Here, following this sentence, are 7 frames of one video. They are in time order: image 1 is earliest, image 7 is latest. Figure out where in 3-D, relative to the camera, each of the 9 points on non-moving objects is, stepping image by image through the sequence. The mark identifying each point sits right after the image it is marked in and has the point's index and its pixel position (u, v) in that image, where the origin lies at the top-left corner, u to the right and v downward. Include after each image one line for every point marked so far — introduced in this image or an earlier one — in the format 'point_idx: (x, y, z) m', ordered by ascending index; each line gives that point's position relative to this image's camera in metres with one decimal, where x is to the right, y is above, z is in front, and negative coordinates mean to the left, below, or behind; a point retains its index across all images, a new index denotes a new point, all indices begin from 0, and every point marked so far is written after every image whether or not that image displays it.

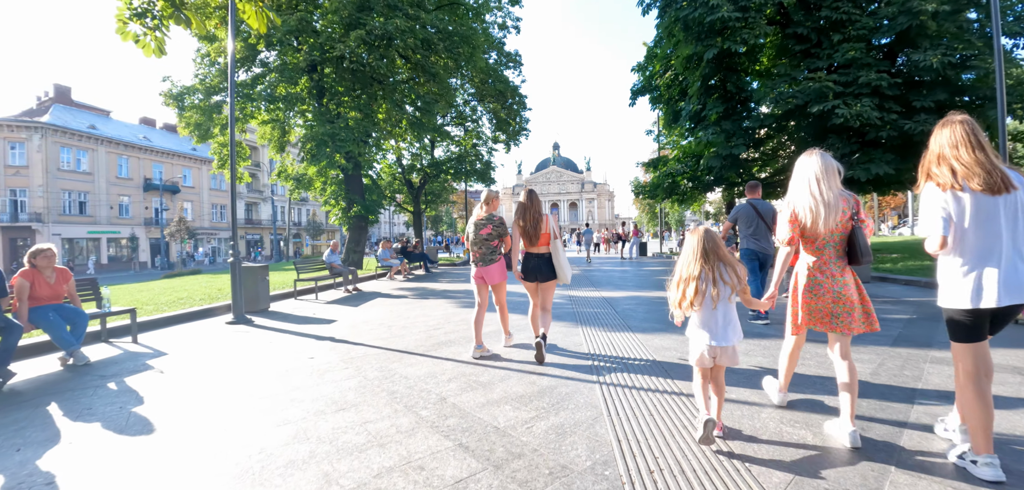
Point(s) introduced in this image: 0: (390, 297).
0: (-3.1, -1.3, +10.8) m
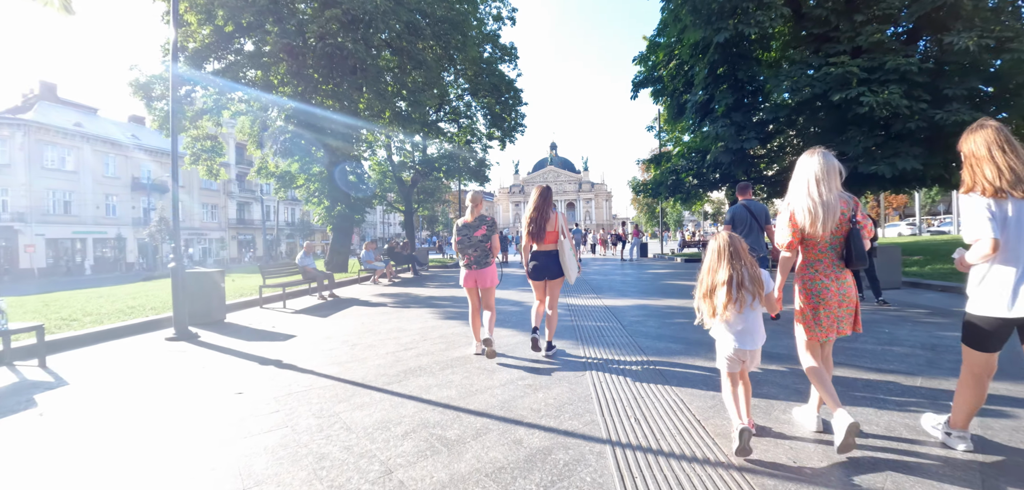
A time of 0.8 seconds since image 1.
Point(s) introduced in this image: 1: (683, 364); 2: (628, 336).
0: (-3.3, -1.4, +9.6) m
1: (+1.9, -1.3, +4.6) m
2: (+1.6, -1.2, +6.0) m
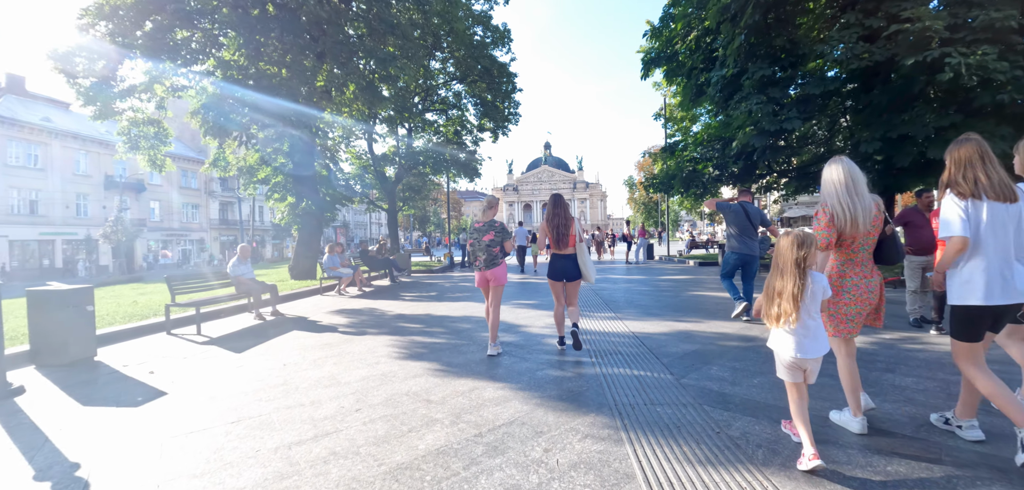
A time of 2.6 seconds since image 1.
0: (-3.4, -1.4, +7.3) m
1: (+1.8, -1.4, +2.4) m
2: (+1.5, -1.3, +3.8) m
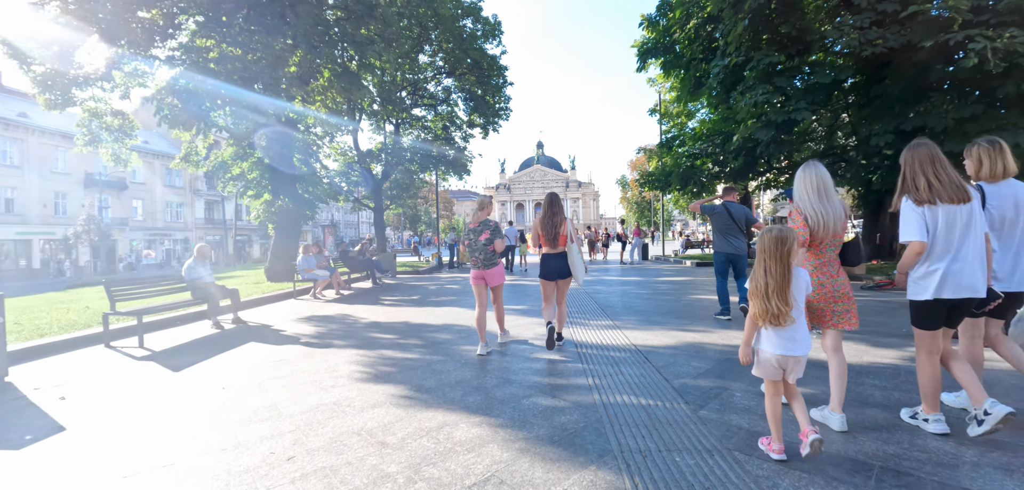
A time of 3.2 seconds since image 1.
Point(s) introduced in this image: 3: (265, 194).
0: (-3.6, -1.4, +6.5) m
1: (+1.7, -1.4, +1.6) m
2: (+1.4, -1.3, +3.0) m
3: (-8.9, +1.8, +15.4) m
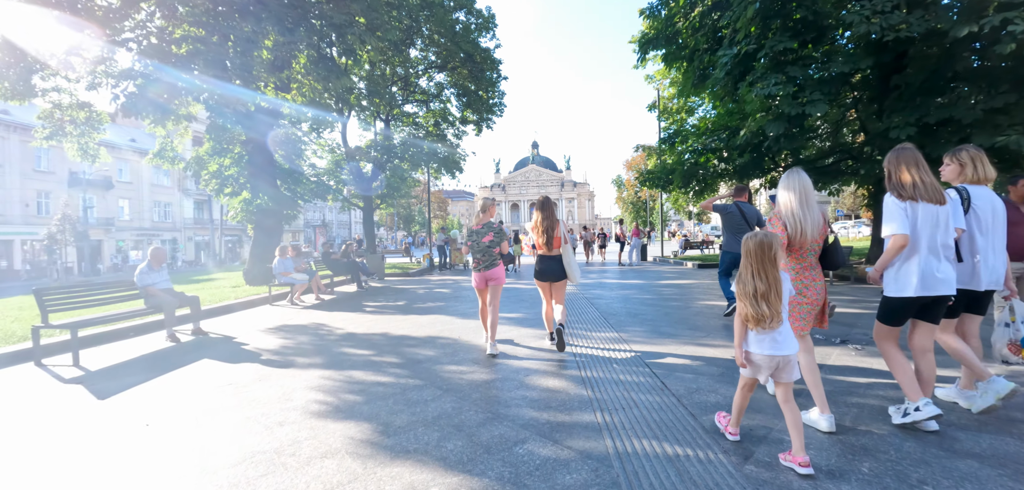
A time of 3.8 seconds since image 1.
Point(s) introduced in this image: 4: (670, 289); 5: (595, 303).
0: (-3.7, -1.5, +5.7) m
1: (+1.6, -1.4, +0.9) m
2: (+1.3, -1.3, +2.3) m
3: (-9.1, +1.8, +14.5) m
4: (+4.1, -1.1, +10.9) m
5: (+1.7, -1.2, +8.8) m
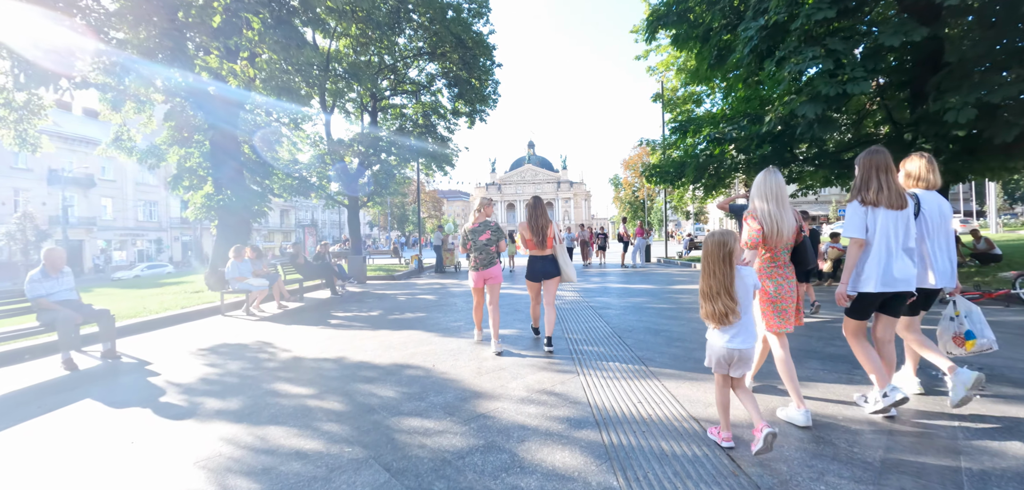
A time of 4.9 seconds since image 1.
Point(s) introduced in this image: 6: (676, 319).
0: (-3.8, -1.5, +4.3) m
1: (+1.6, -1.4, -0.5) m
2: (+1.2, -1.3, +0.9) m
3: (-9.3, +1.8, +13.1) m
4: (+3.9, -1.1, +9.6) m
5: (+1.6, -1.2, +7.5) m
6: (+2.7, -1.2, +6.8) m
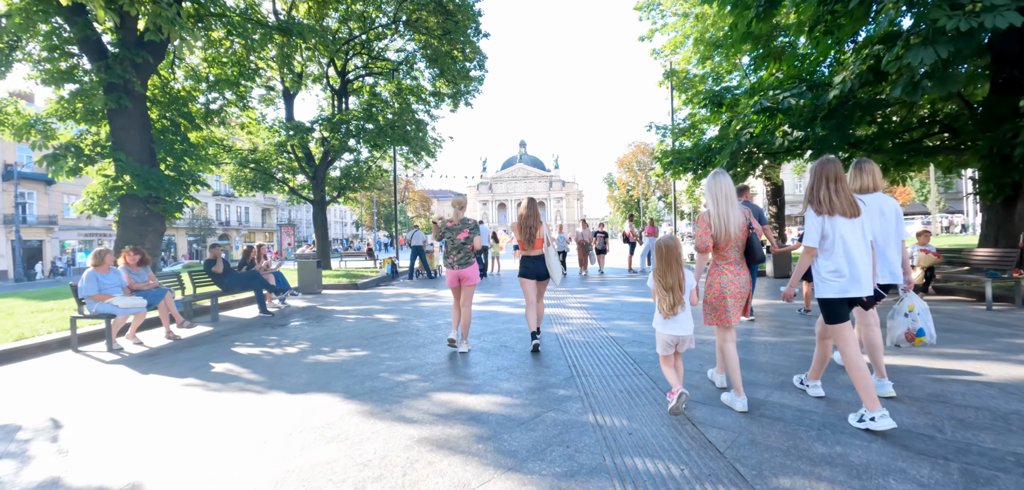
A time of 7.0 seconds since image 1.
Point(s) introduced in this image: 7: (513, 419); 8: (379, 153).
0: (-3.9, -1.5, +1.7) m
1: (+1.5, -1.4, -3.0) m
2: (+1.2, -1.3, -1.6) m
3: (-9.6, +1.8, +10.3) m
4: (+3.7, -1.2, +7.1) m
5: (+1.4, -1.2, +5.0) m
6: (+2.5, -1.2, +4.3) m
7: (+0.1, -1.4, +3.2) m
8: (-5.9, +4.1, +19.2) m
